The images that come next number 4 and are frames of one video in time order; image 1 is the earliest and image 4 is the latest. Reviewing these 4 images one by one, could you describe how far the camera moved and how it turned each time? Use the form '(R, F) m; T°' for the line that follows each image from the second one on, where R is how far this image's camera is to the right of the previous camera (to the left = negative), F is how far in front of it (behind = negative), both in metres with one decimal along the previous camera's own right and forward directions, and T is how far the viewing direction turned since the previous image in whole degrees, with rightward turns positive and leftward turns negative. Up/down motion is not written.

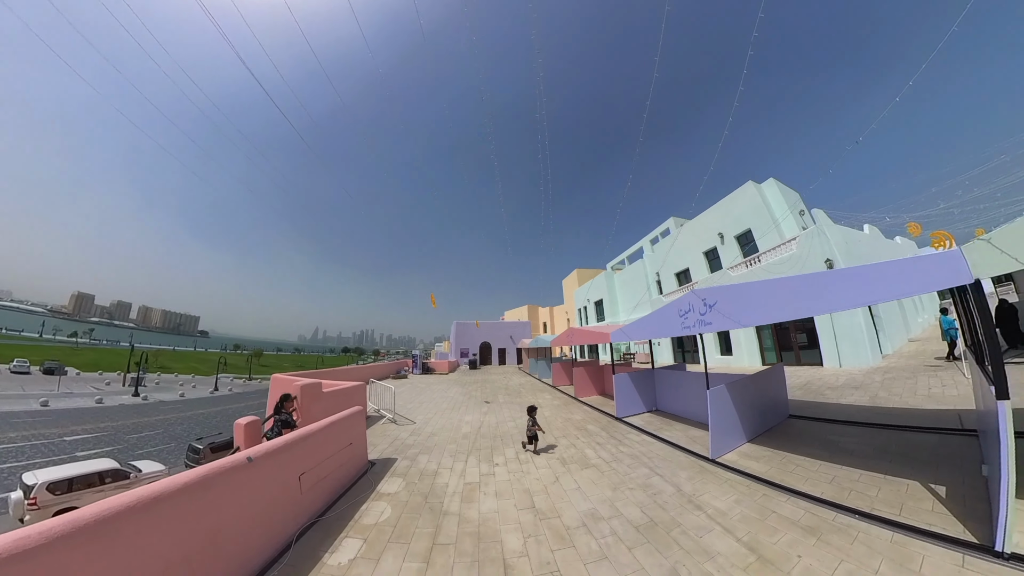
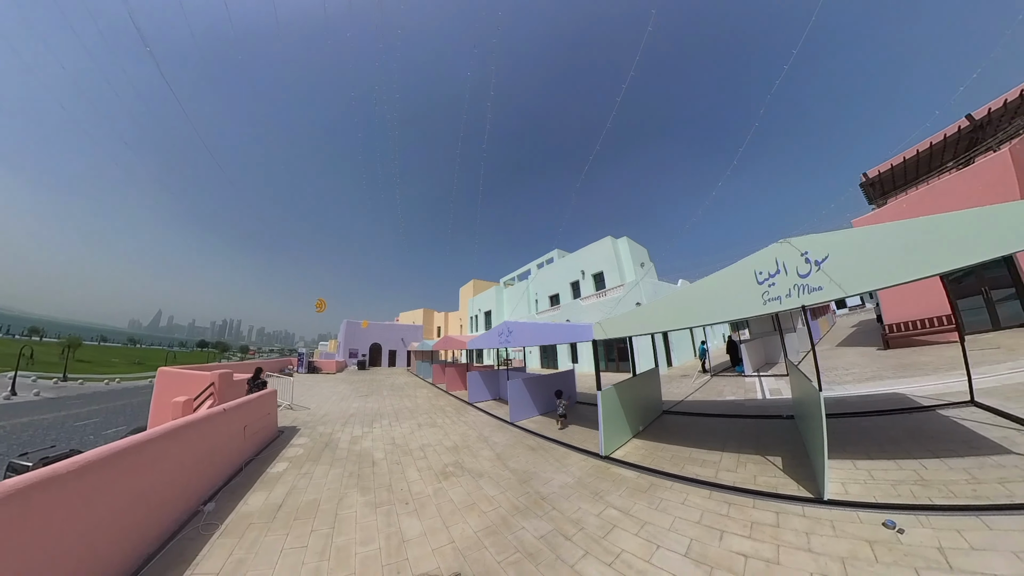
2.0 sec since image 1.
(+0.1, -1.7) m; +14°
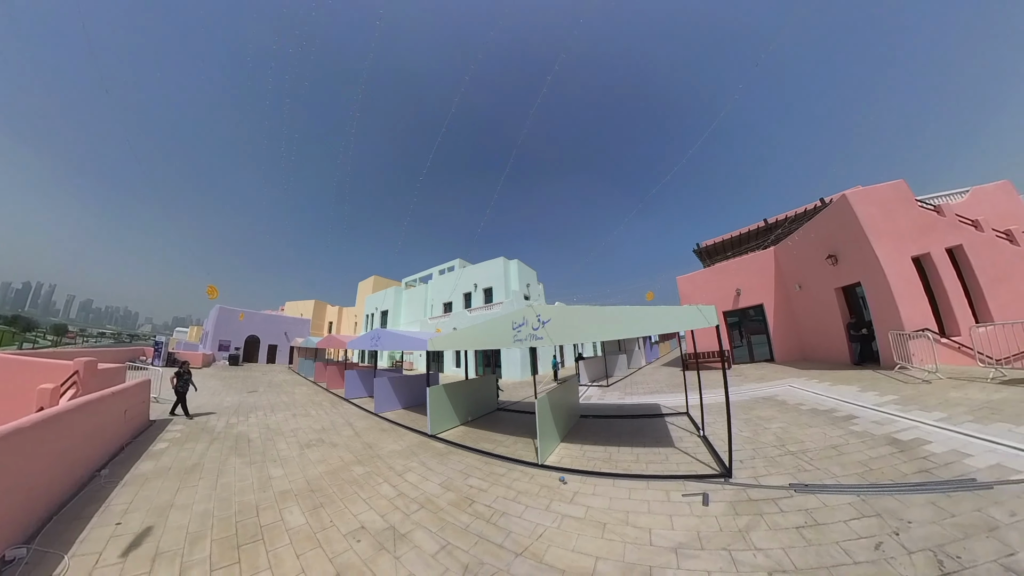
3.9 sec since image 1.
(+0.4, -1.4) m; +13°
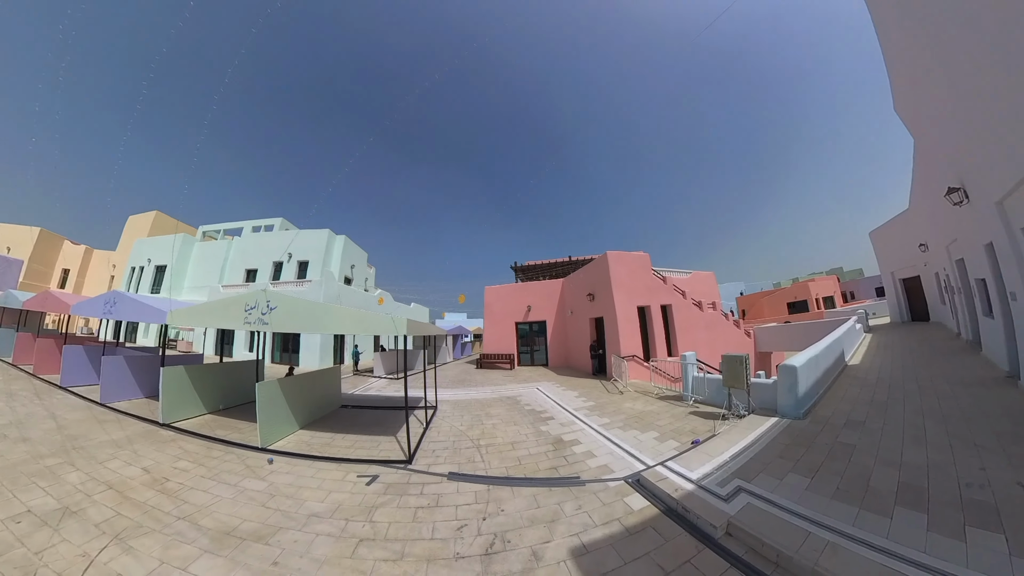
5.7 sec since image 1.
(+0.7, -1.1) m; +22°
